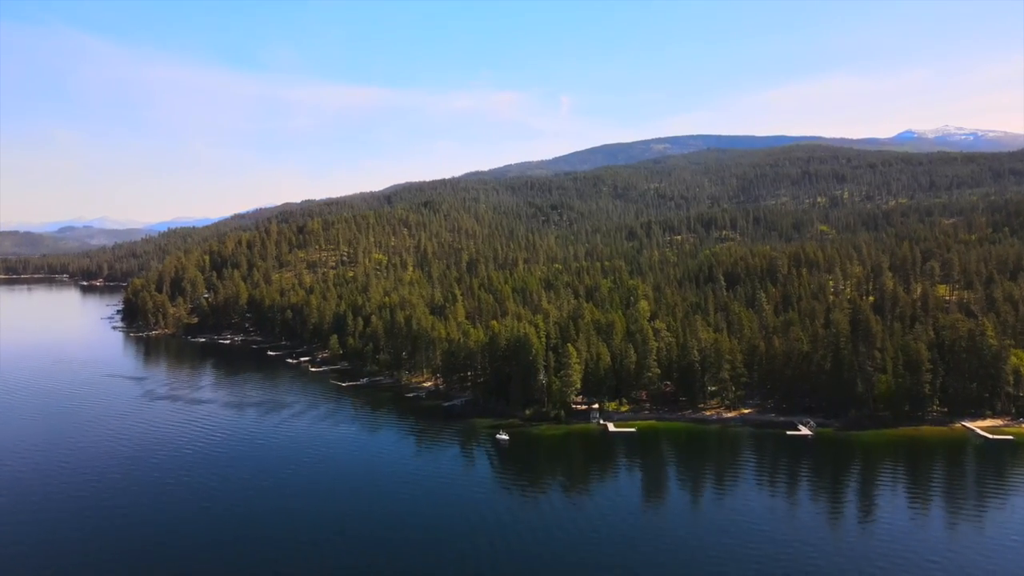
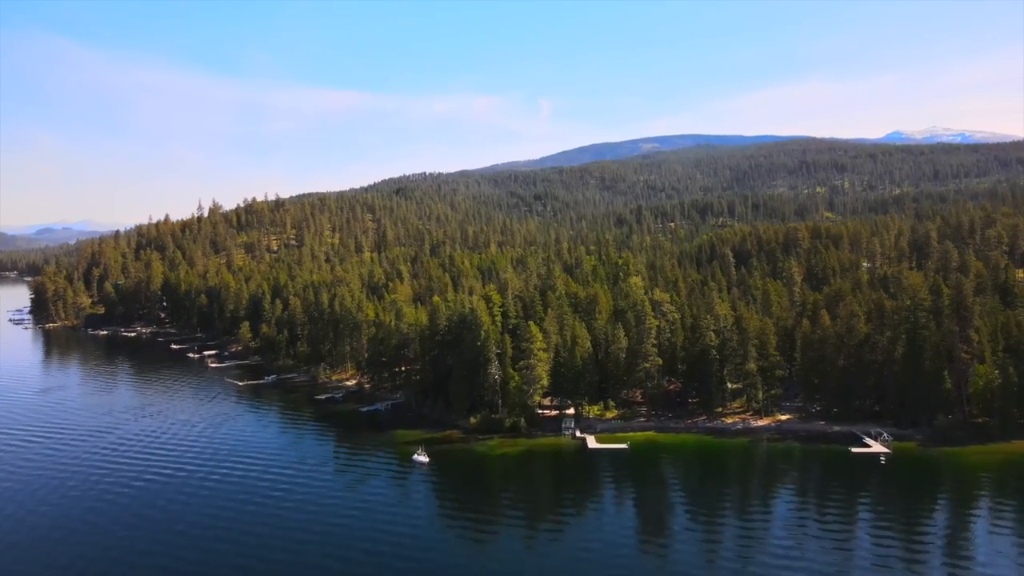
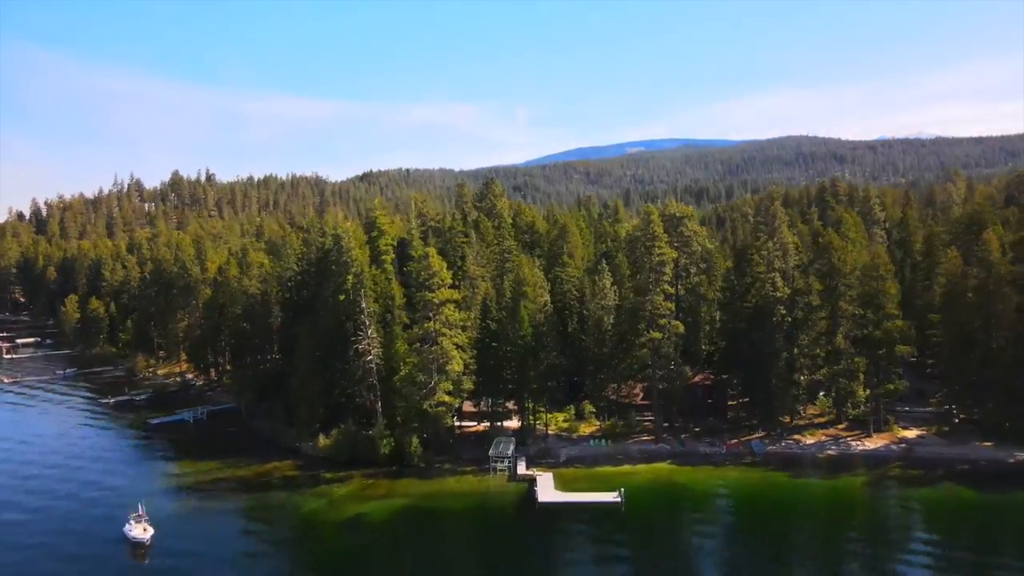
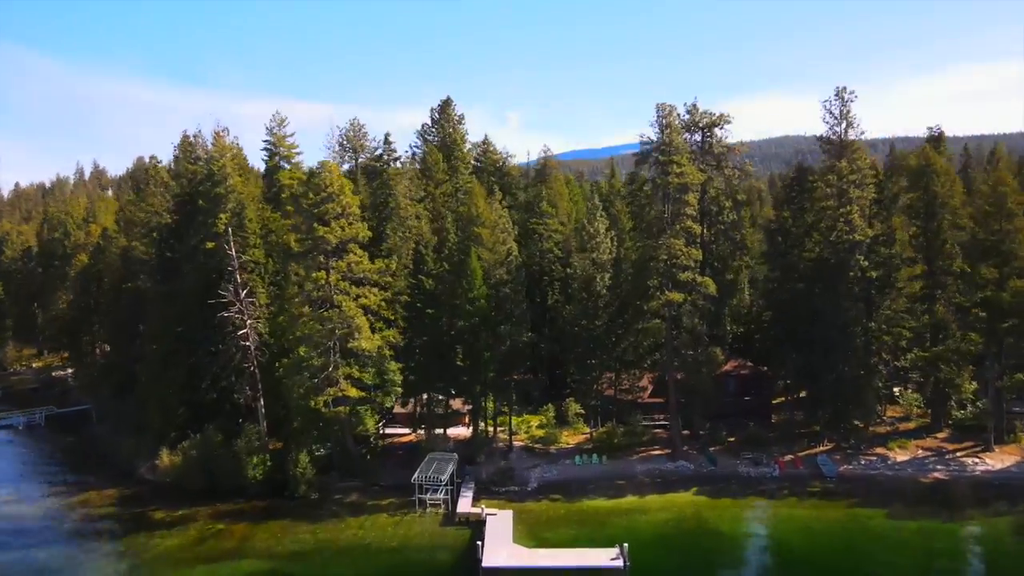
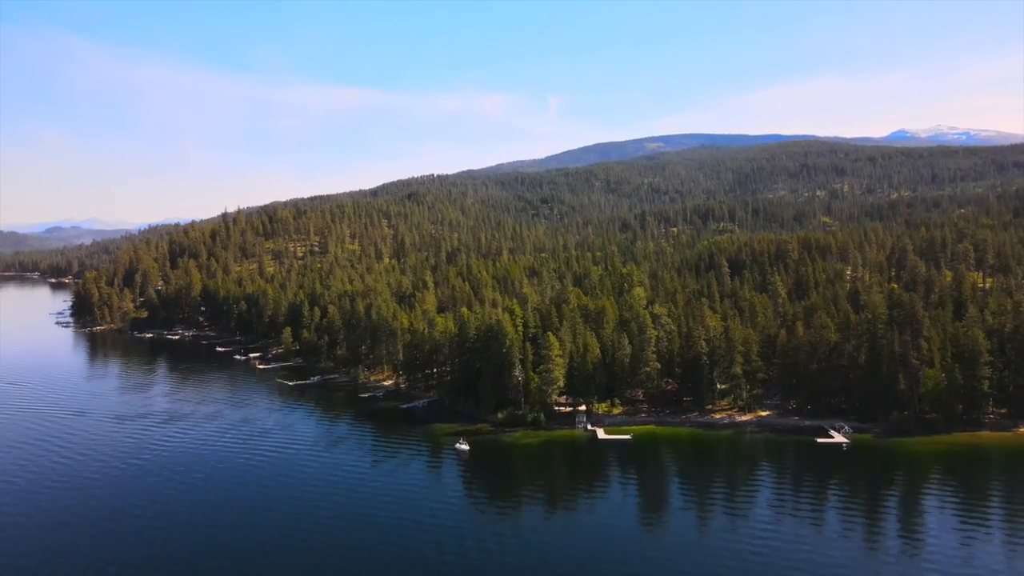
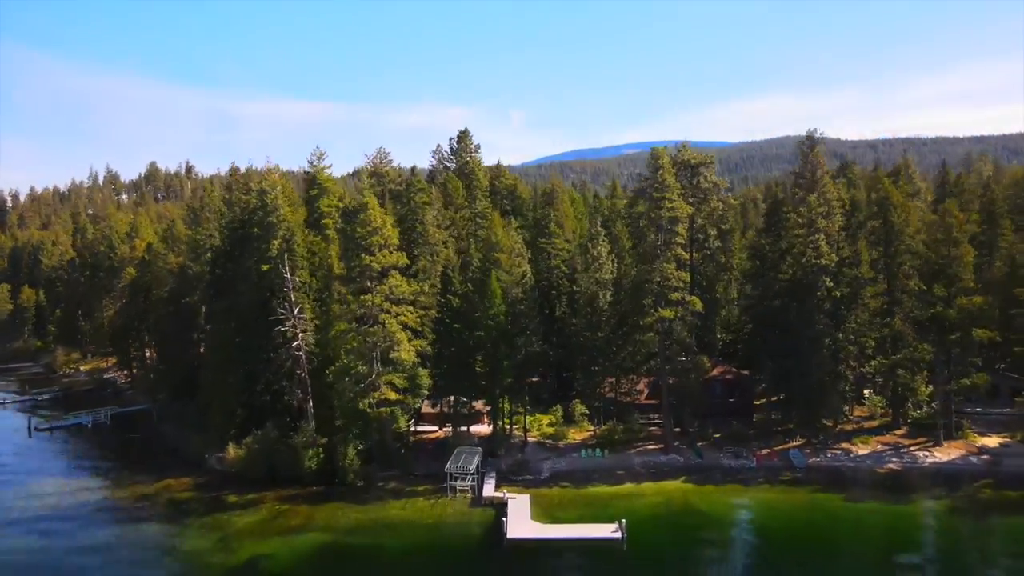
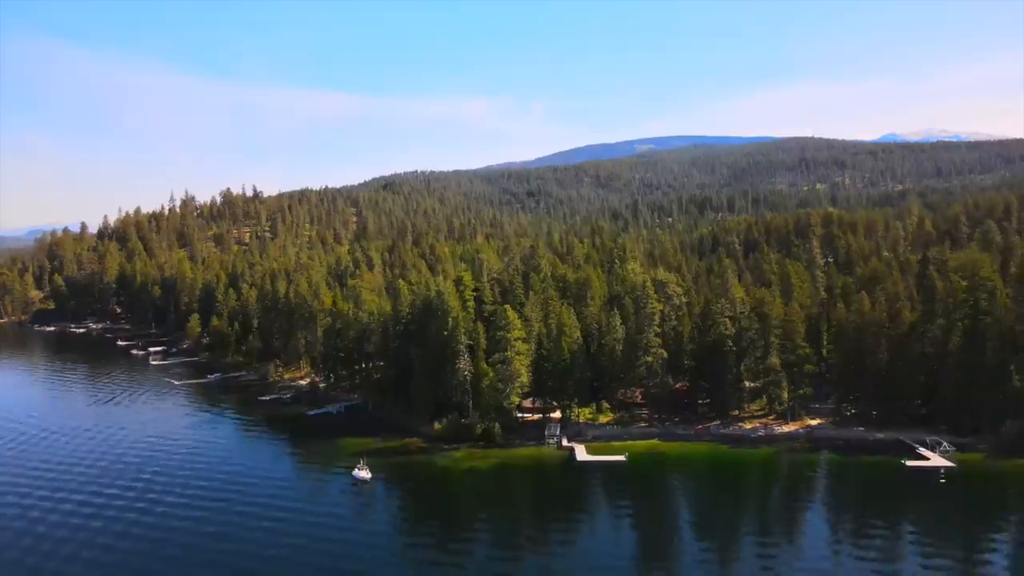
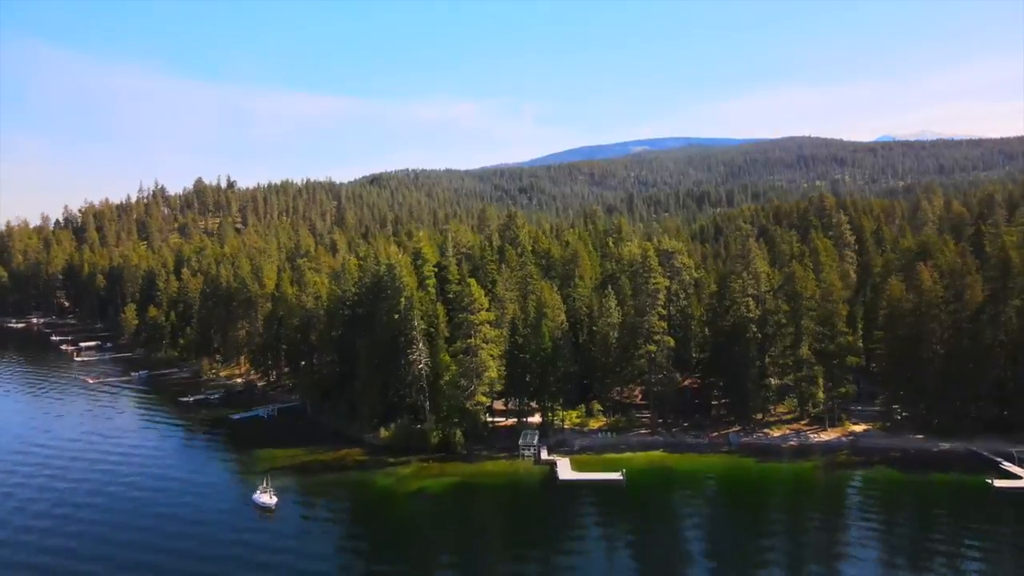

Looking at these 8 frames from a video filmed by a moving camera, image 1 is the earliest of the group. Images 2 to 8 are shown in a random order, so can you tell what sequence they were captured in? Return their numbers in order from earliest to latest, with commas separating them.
5, 2, 7, 8, 3, 6, 4
